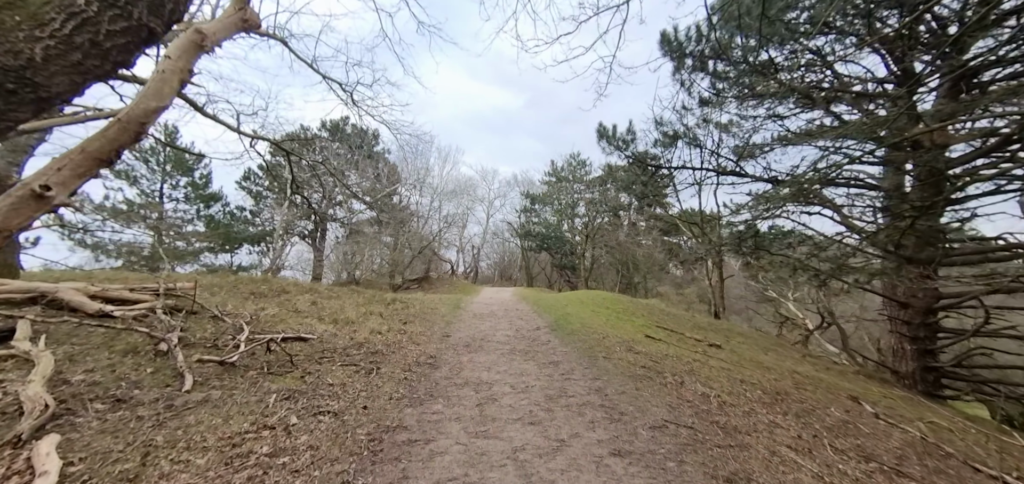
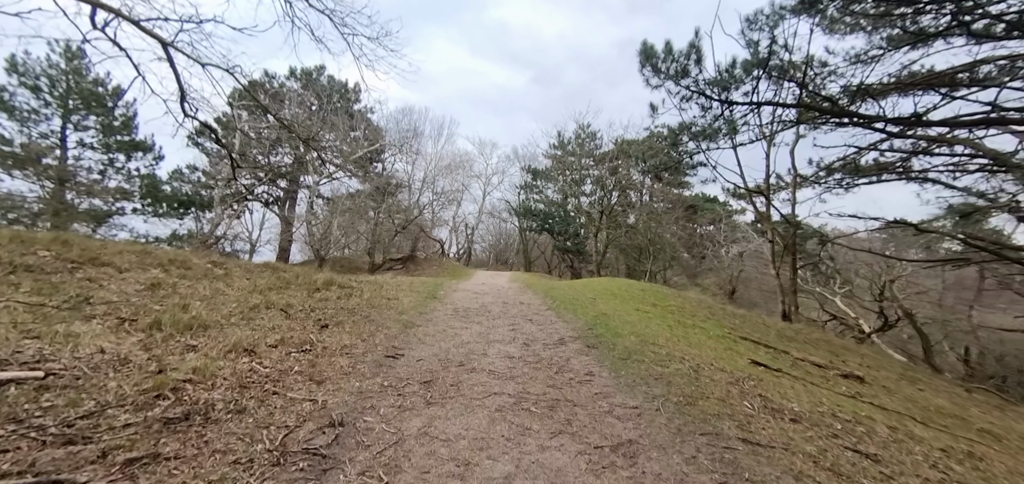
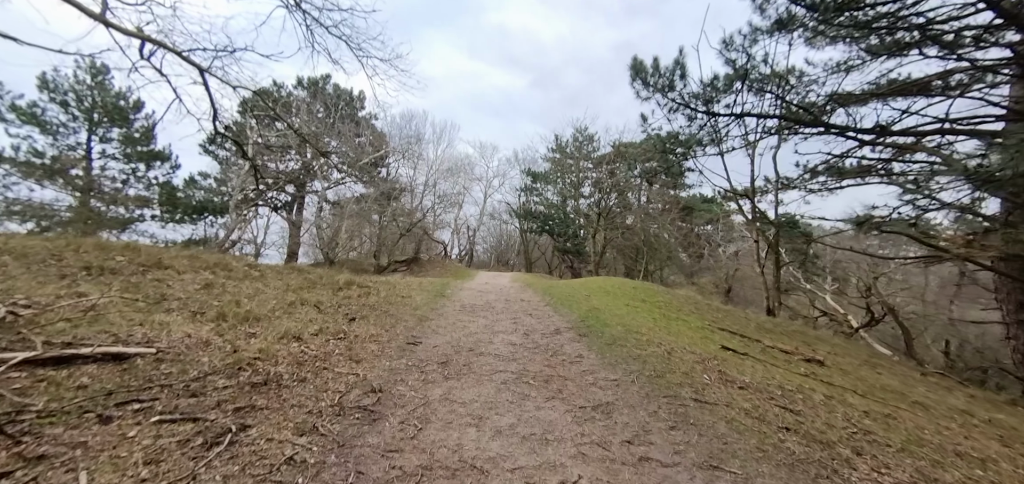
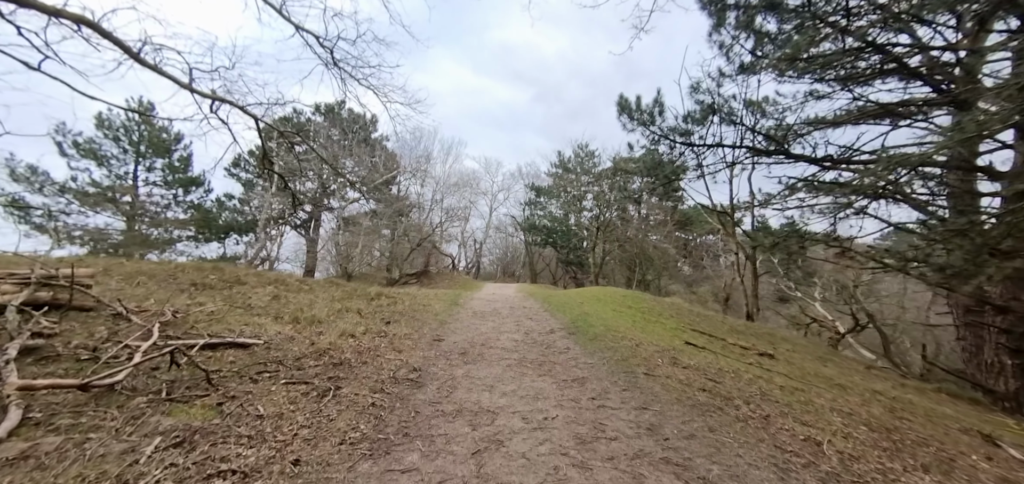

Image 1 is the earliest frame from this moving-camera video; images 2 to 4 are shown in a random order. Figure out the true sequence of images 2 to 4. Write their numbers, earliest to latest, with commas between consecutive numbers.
4, 3, 2
